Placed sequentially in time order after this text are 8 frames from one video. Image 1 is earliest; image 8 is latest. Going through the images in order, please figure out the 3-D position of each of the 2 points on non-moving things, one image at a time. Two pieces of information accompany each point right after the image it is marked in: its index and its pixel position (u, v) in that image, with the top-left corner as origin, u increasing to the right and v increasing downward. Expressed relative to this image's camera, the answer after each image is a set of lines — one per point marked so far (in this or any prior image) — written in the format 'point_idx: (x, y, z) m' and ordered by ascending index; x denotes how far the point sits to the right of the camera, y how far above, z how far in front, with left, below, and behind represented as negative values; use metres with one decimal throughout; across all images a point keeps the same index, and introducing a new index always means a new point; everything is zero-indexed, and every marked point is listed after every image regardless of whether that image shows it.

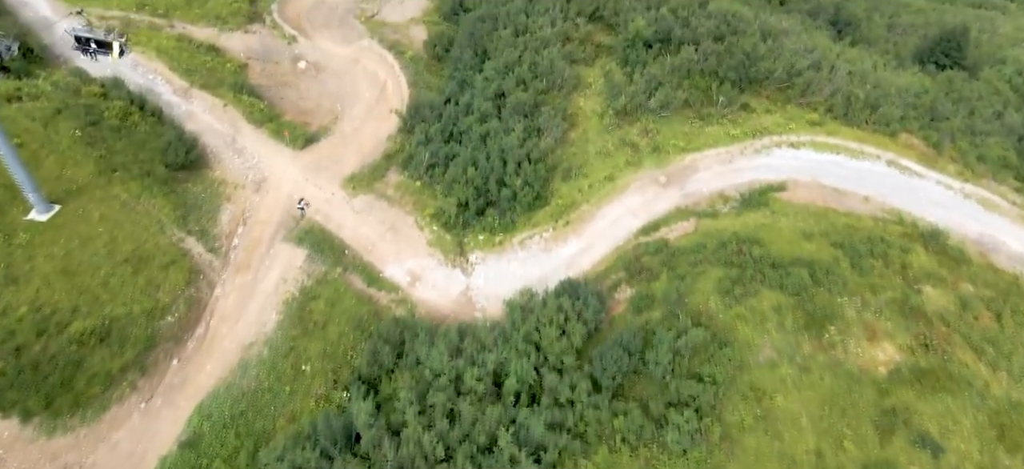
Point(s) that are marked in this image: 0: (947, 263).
0: (+14.1, -1.2, +19.5) m
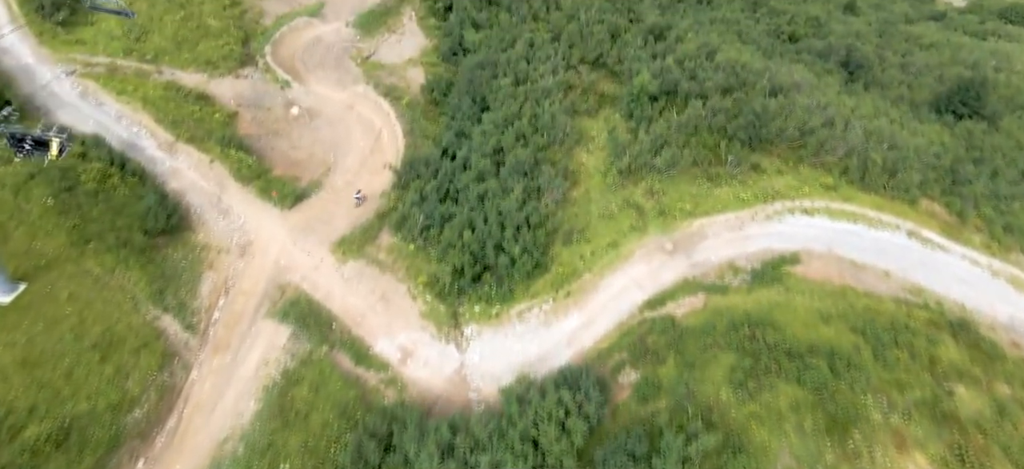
0: (+14.0, -3.8, +18.2) m
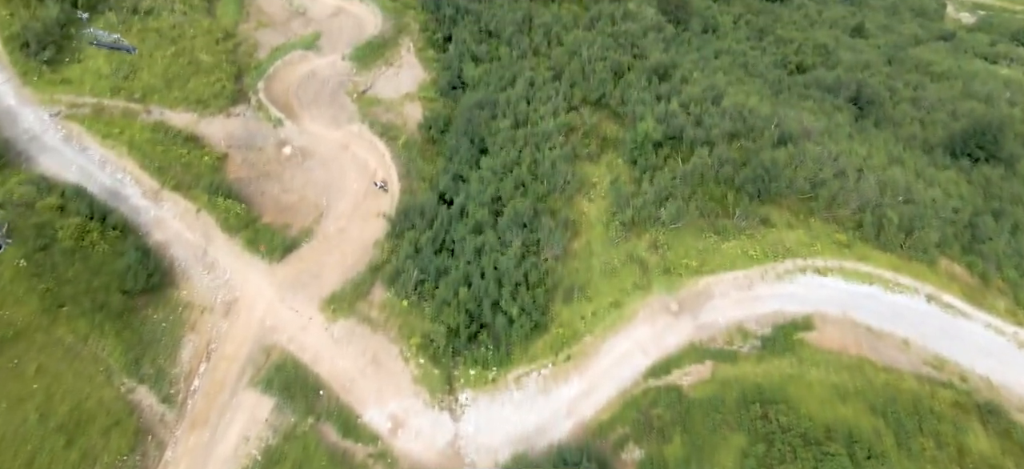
0: (+13.9, -5.8, +17.0) m
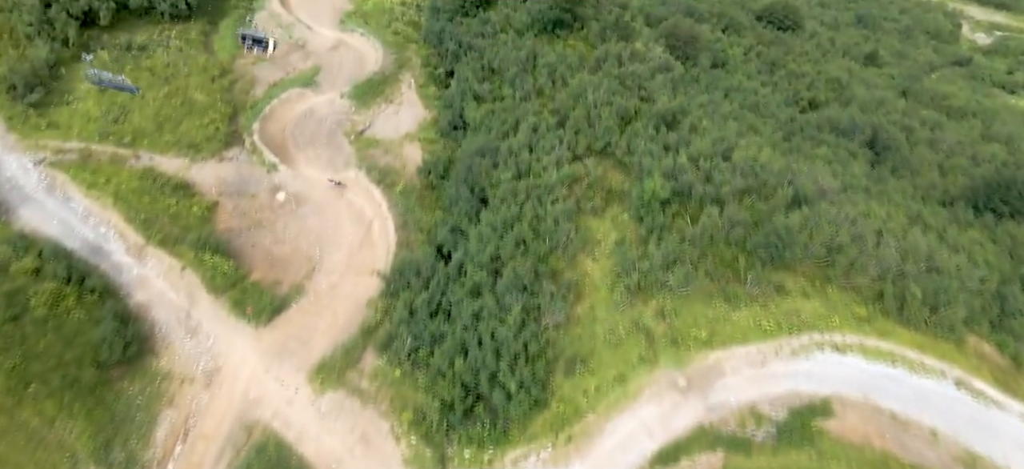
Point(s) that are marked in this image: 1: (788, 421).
0: (+13.8, -8.2, +15.6) m
1: (+8.6, -5.7, +18.8) m
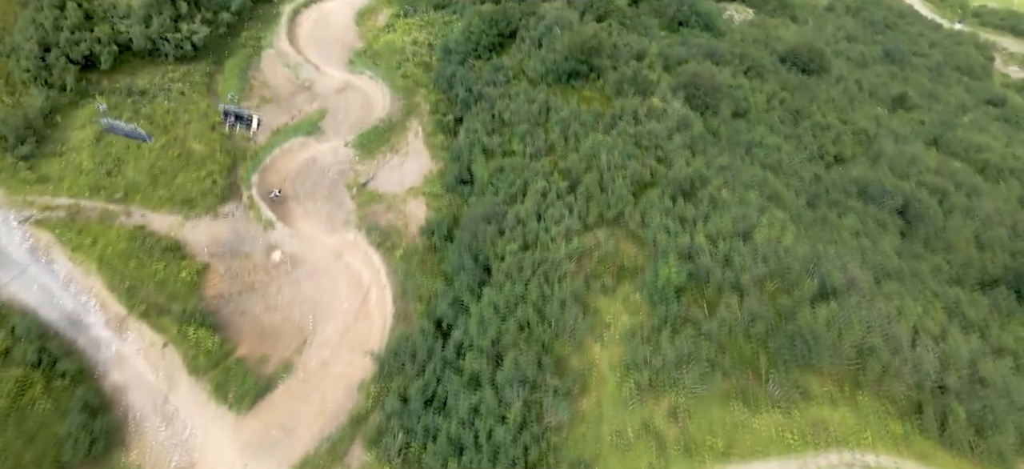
0: (+13.5, -11.5, +13.5) m
1: (+8.4, -8.9, +16.9) m
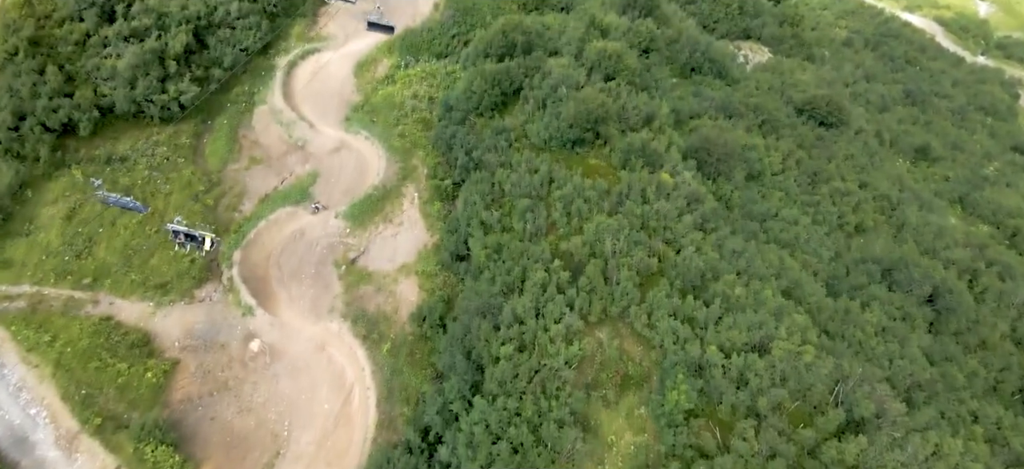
0: (+12.9, -15.3, +11.0) m
1: (+7.9, -12.6, +14.5) m
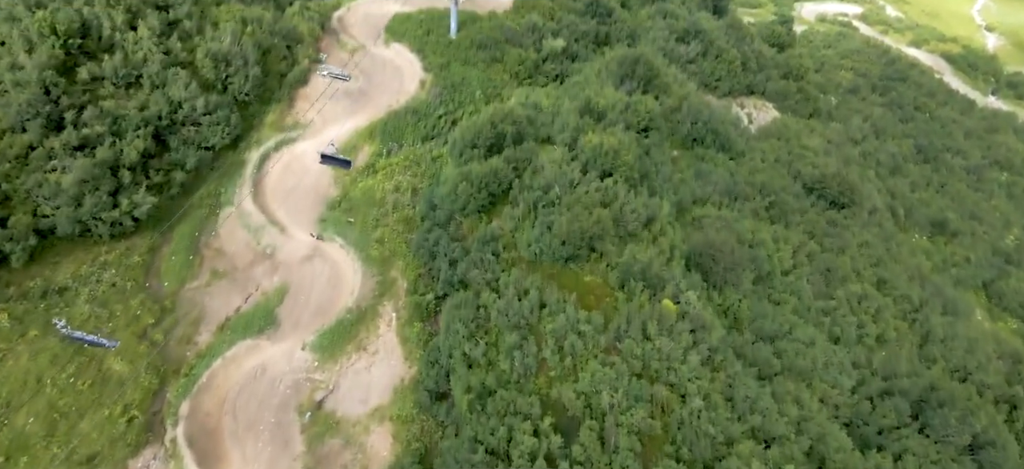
0: (+12.3, -20.7, +7.2) m
1: (+7.3, -18.2, +10.9) m
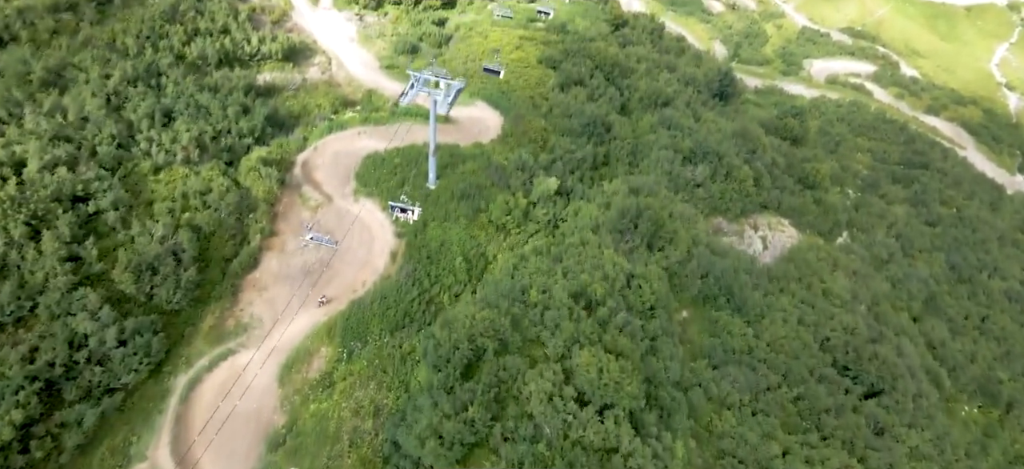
0: (+11.5, -31.2, -0.3) m
1: (+6.5, -29.0, +3.4) m
